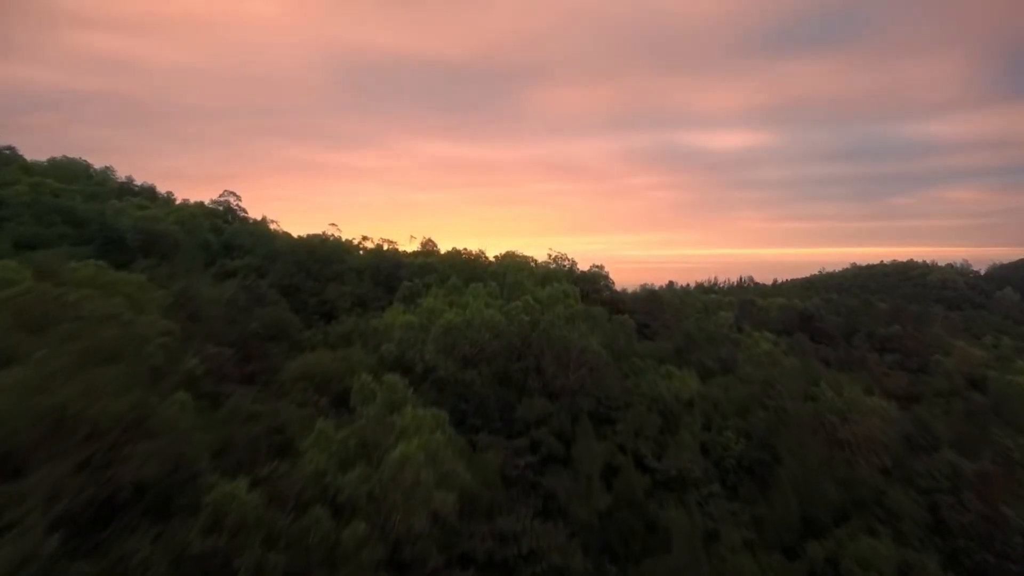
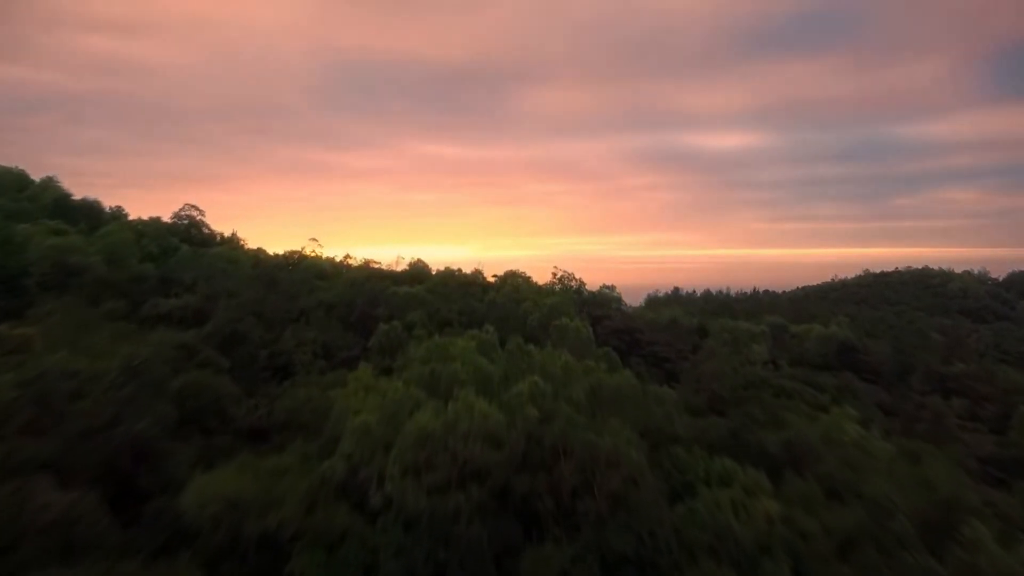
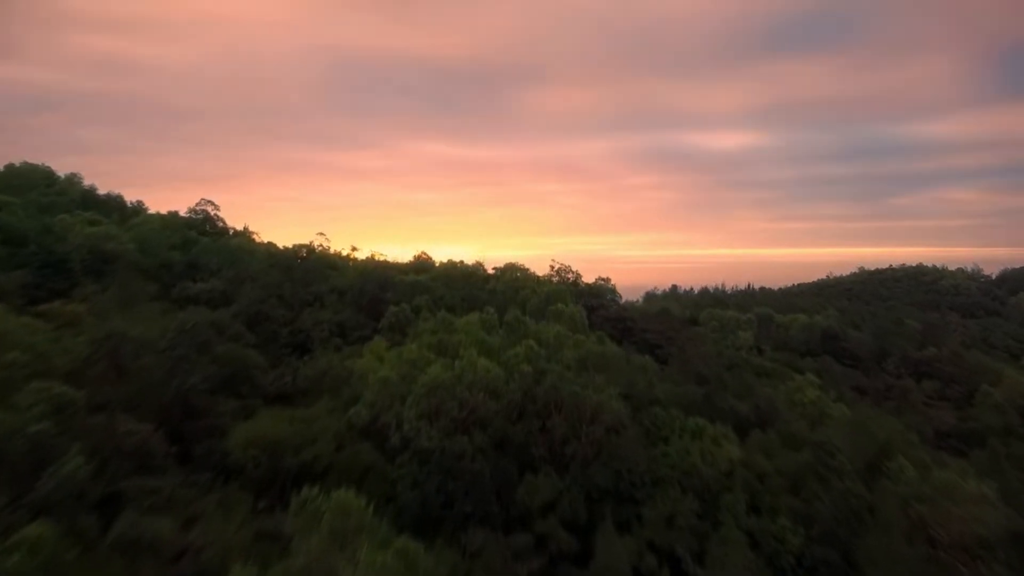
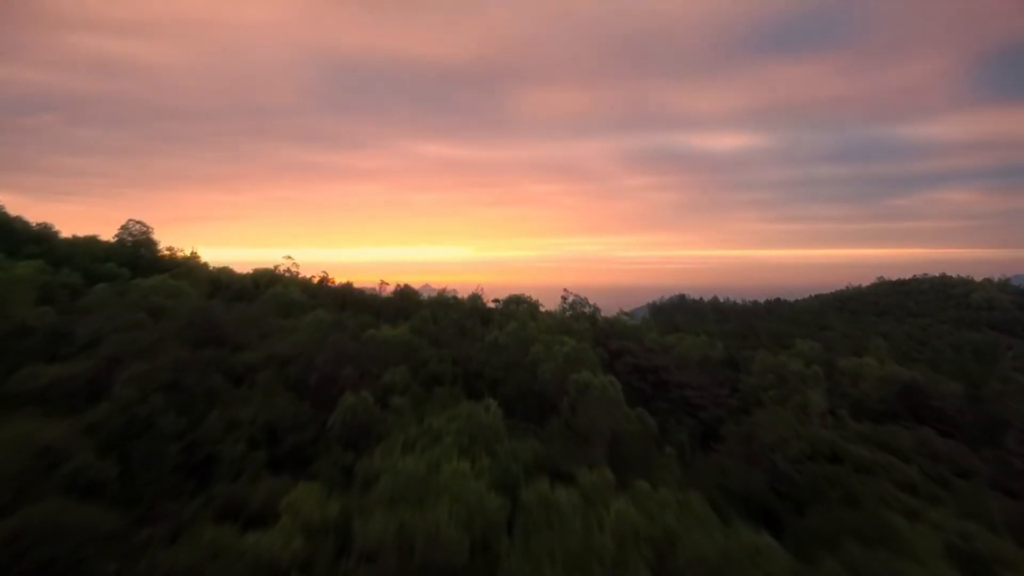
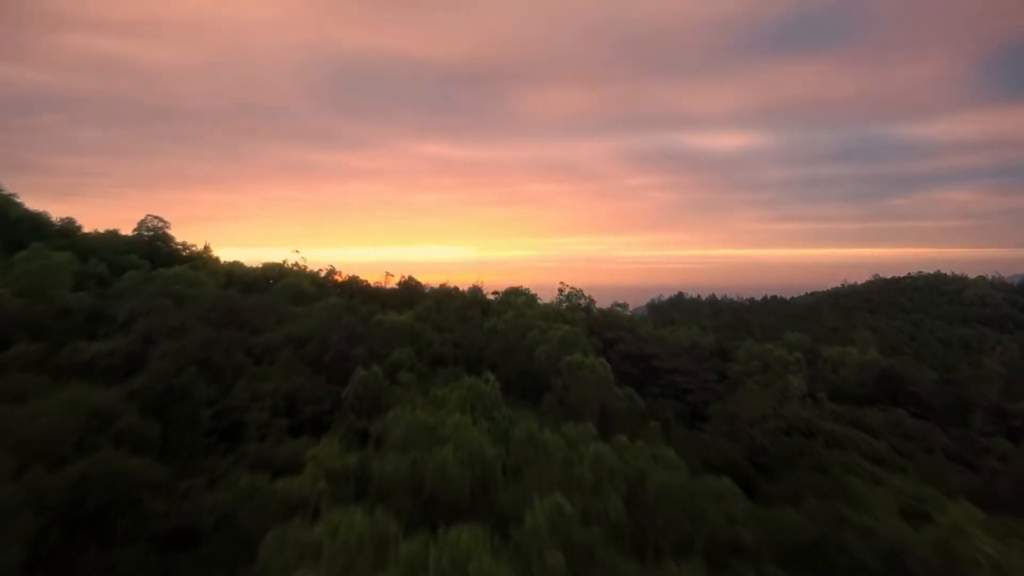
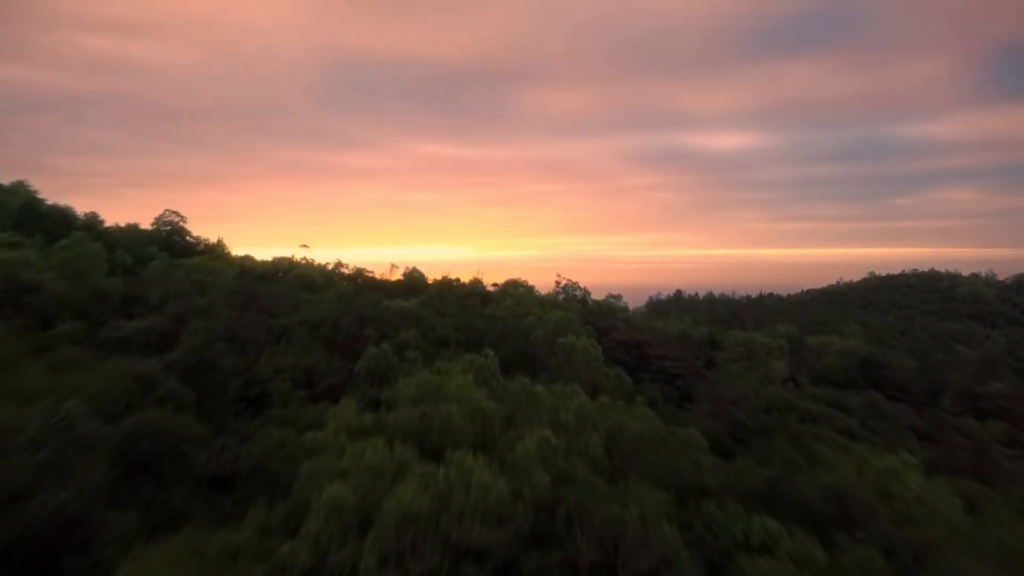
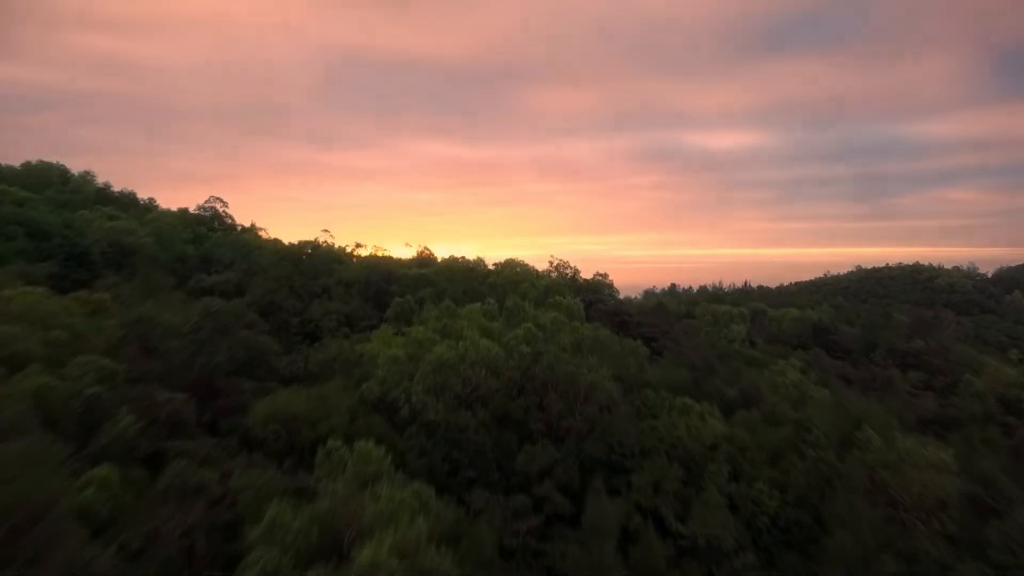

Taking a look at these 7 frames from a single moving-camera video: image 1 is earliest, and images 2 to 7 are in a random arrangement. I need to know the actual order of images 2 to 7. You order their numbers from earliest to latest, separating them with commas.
7, 3, 2, 6, 5, 4
